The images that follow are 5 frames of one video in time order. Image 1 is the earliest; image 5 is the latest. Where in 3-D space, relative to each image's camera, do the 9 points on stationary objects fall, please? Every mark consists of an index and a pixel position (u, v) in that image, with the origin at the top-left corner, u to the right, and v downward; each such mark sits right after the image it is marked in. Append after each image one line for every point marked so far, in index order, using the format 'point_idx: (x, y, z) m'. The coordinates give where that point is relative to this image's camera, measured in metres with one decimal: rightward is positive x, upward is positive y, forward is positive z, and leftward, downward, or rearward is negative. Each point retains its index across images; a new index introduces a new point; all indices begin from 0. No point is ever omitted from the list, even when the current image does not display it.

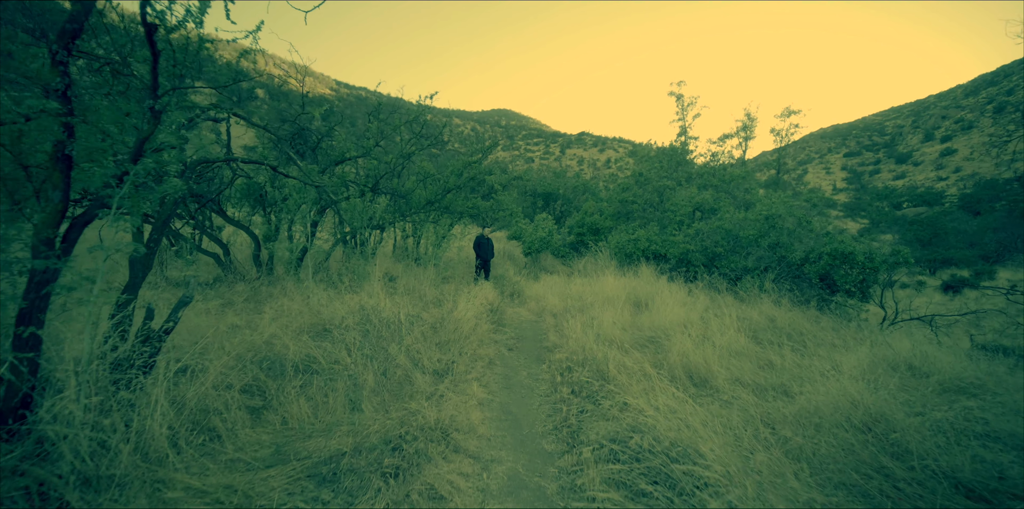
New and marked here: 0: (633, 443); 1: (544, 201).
0: (+0.8, -1.3, +2.8) m
1: (+1.5, +2.3, +16.8) m
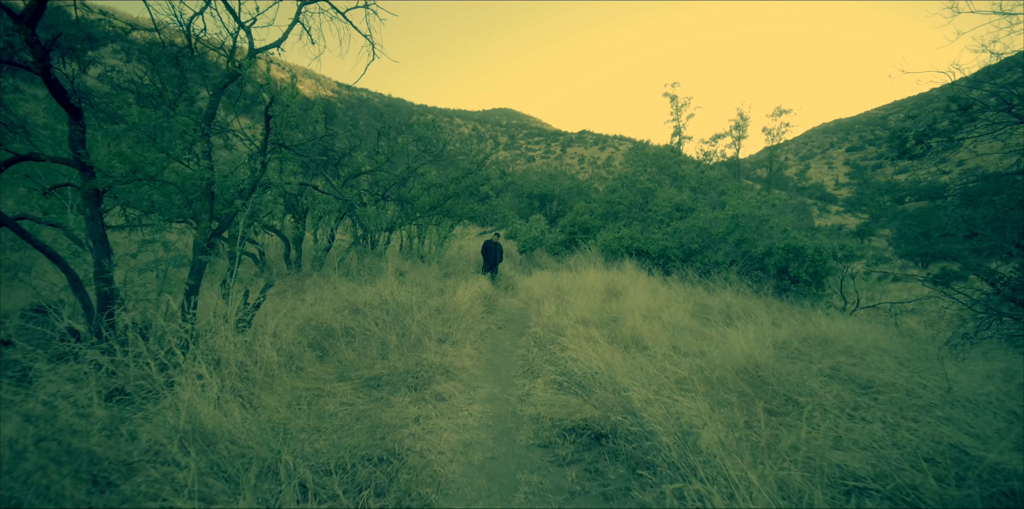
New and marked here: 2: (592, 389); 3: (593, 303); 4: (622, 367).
0: (+0.6, -1.2, +4.2) m
1: (+1.3, +2.4, +18.3) m
2: (+0.8, -1.2, +3.8) m
3: (+1.6, -0.9, +8.0) m
4: (+1.1, -1.1, +4.0) m
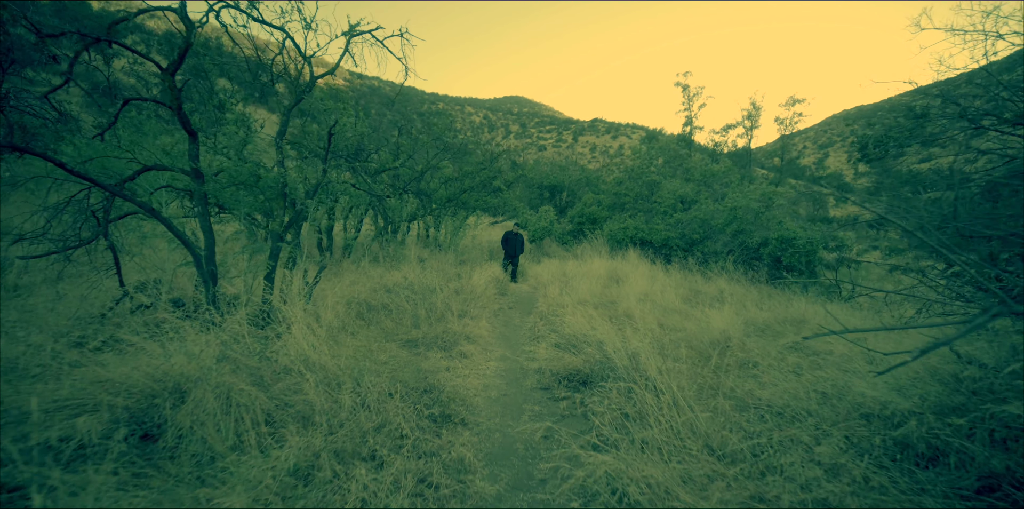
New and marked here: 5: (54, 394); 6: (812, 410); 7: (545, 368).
0: (+0.7, -1.1, +5.2) m
1: (+1.8, +2.9, +19.2) m
2: (+0.9, -1.1, +4.8) m
3: (+1.8, -0.7, +9.0) m
4: (+1.2, -0.9, +5.0) m
5: (-2.7, -0.8, +2.3) m
6: (+2.4, -1.2, +3.2) m
7: (+0.4, -1.2, +4.4) m
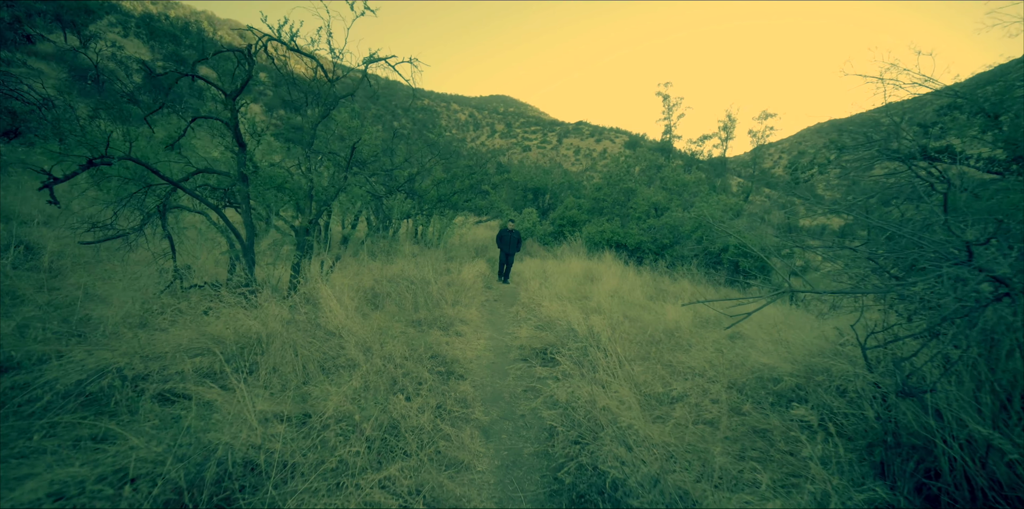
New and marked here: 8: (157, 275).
0: (+0.5, -1.1, +6.3) m
1: (+1.1, +3.0, +20.3) m
2: (+0.7, -1.1, +5.9) m
3: (+1.5, -0.7, +10.1) m
4: (+1.0, -0.9, +6.1) m
5: (-2.8, -0.7, +3.3) m
6: (+2.2, -1.3, +4.4) m
7: (+0.2, -1.2, +5.5) m
8: (-4.5, -0.3, +5.1) m
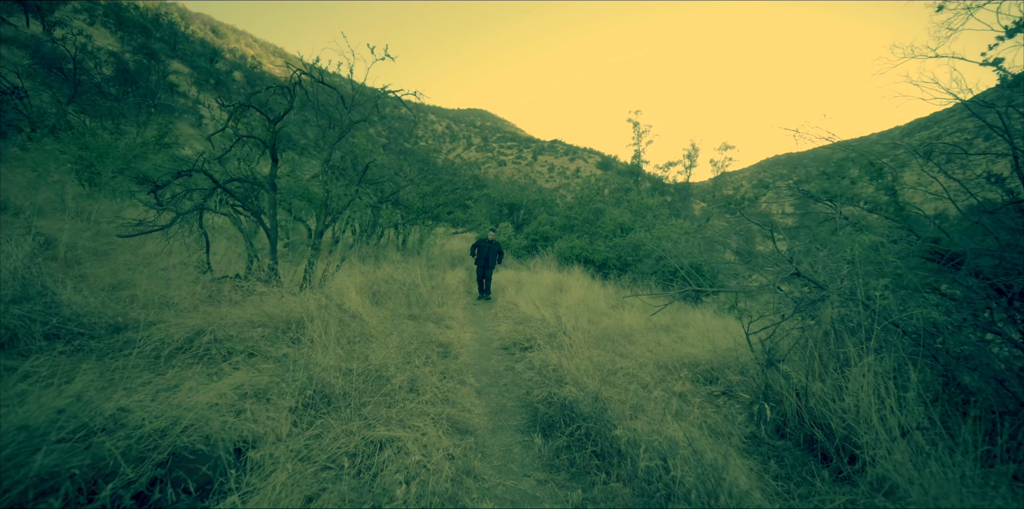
0: (+0.1, -1.2, +7.5) m
1: (-0.2, +2.3, +21.6) m
2: (+0.4, -1.2, +7.0) m
3: (+0.8, -1.0, +11.3) m
4: (+0.7, -1.1, +7.3) m
5: (-2.9, -0.6, +4.2) m
6: (+2.0, -1.4, +5.6) m
7: (-0.1, -1.3, +6.6) m
8: (-4.8, -0.2, +5.9) m
